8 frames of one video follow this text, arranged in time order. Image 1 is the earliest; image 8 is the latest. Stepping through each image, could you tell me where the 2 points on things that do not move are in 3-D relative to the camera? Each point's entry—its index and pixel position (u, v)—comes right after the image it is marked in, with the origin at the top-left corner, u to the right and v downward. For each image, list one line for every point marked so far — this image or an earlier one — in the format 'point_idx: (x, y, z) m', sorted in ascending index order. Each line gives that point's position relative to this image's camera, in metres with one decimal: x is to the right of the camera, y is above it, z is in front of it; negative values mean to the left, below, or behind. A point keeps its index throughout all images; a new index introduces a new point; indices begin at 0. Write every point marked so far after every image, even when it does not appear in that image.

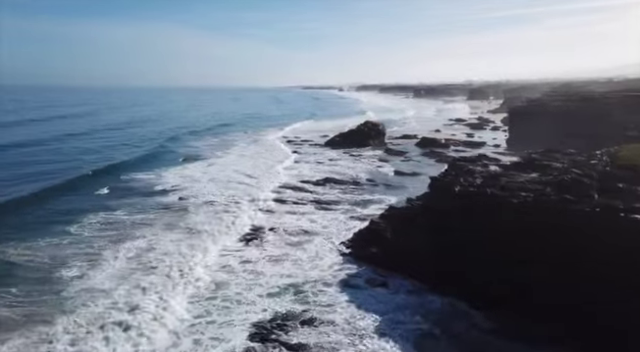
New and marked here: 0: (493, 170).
0: (+7.2, +0.2, +18.8) m
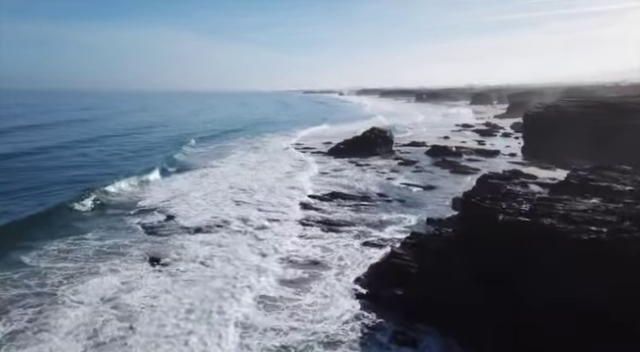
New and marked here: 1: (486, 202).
0: (+7.6, -0.5, +15.7) m
1: (+5.4, -0.9, +14.6) m
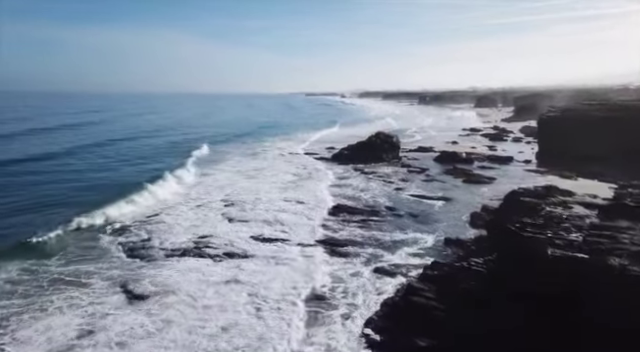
0: (+7.7, -1.1, +13.1) m
1: (+5.5, -1.4, +12.0) m
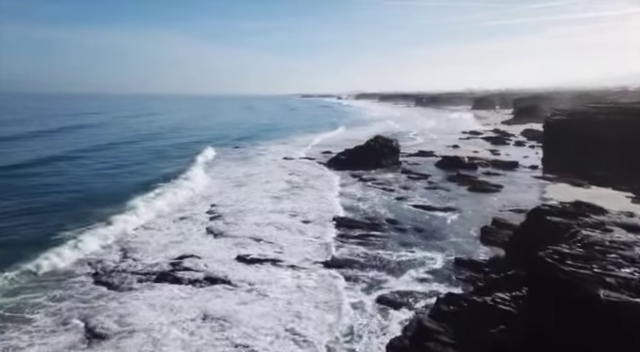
0: (+7.6, -1.6, +11.0) m
1: (+5.4, -1.9, +9.9) m
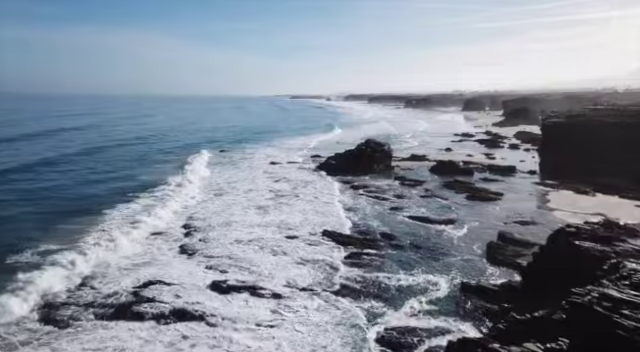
0: (+7.3, -2.0, +8.9) m
1: (+5.1, -2.3, +7.7) m
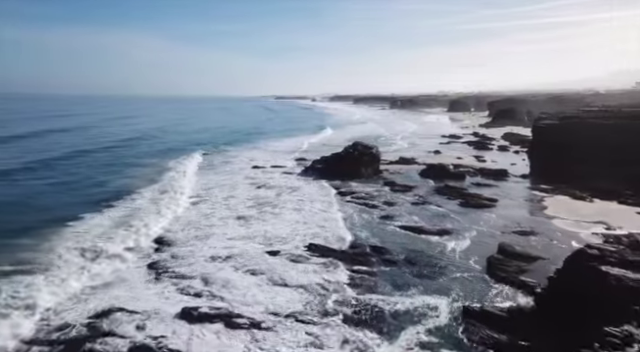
0: (+7.0, -2.3, +7.3) m
1: (+4.9, -2.6, +6.1) m
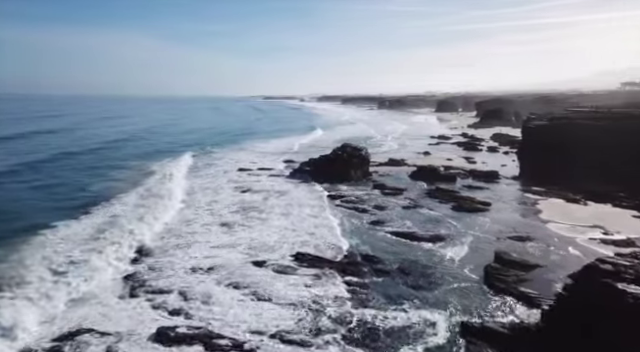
0: (+6.9, -2.5, +6.5) m
1: (+4.8, -2.8, +5.2) m
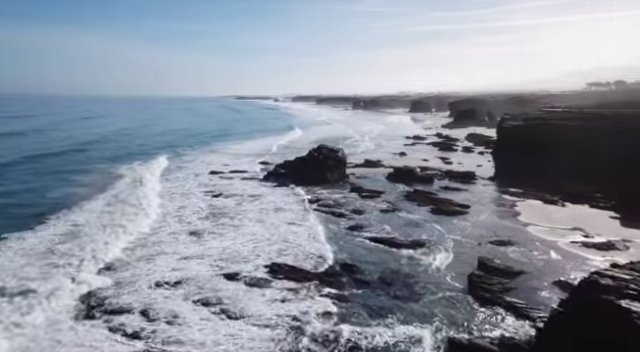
0: (+6.6, -2.6, +5.8) m
1: (+4.6, -3.0, +4.4) m
